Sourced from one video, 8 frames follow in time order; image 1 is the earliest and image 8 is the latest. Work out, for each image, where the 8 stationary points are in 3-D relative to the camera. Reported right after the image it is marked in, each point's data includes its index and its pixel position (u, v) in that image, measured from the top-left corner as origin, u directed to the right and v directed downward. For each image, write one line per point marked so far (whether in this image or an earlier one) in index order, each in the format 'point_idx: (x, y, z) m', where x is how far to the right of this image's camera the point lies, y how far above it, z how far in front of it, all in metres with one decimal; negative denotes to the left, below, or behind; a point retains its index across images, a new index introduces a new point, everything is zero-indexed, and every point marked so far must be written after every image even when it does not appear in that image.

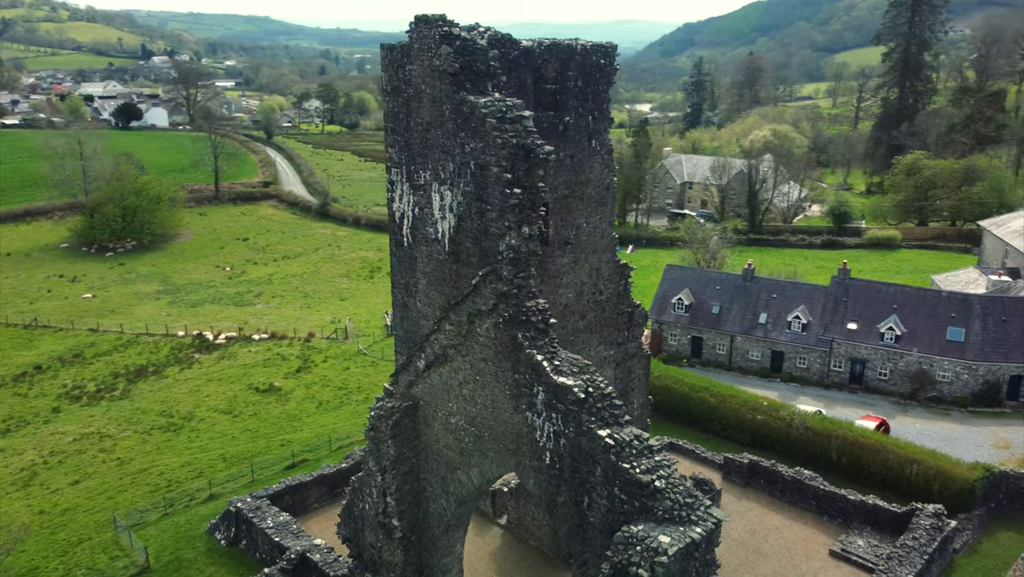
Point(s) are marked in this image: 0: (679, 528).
0: (+1.5, -2.1, +6.2) m
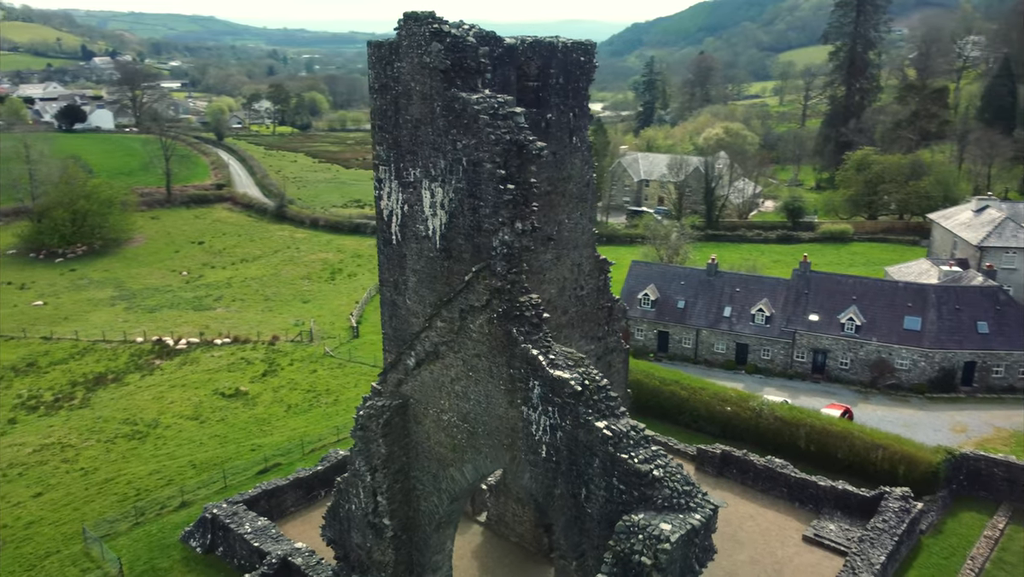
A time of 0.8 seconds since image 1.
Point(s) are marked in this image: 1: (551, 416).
0: (+1.5, -2.1, +6.3) m
1: (+0.4, -1.3, +7.1) m
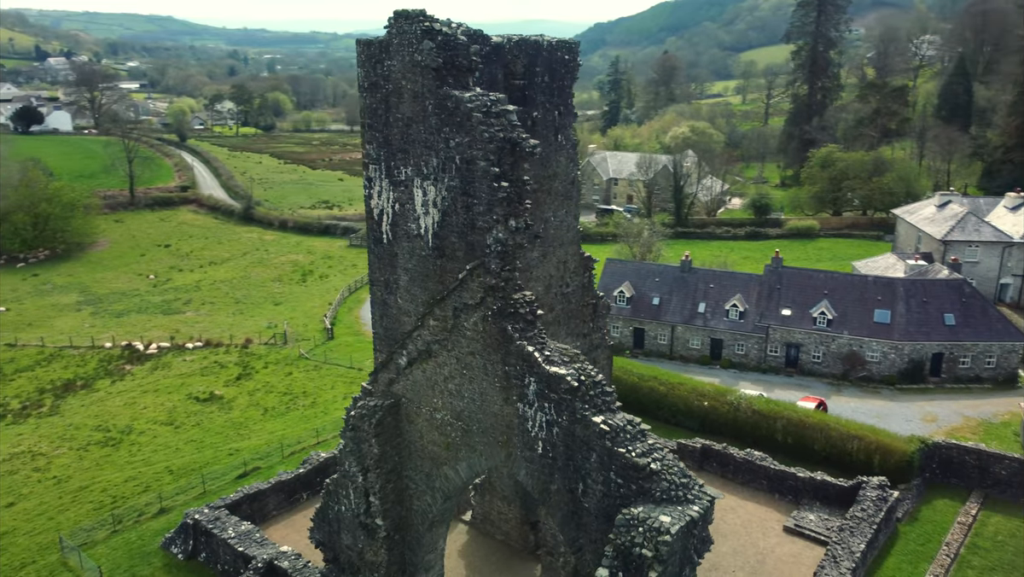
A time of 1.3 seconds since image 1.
0: (+1.5, -2.0, +6.4) m
1: (+0.4, -1.3, +7.1) m
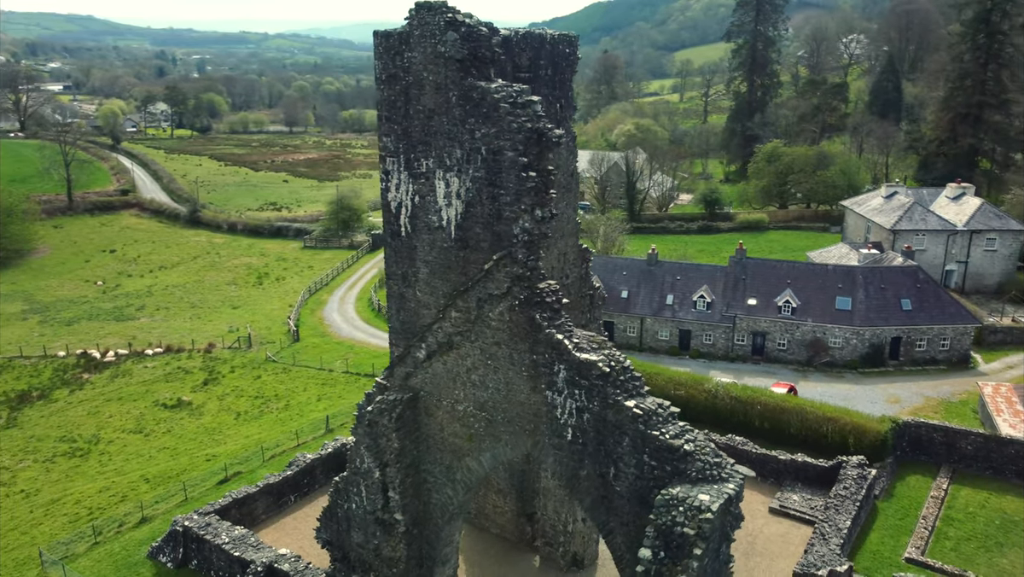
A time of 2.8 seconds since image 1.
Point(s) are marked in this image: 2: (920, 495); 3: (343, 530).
0: (+1.9, -1.9, +6.6) m
1: (+0.7, -1.2, +7.2) m
2: (+10.2, -5.1, +17.2) m
3: (-2.5, -3.5, +10.1) m
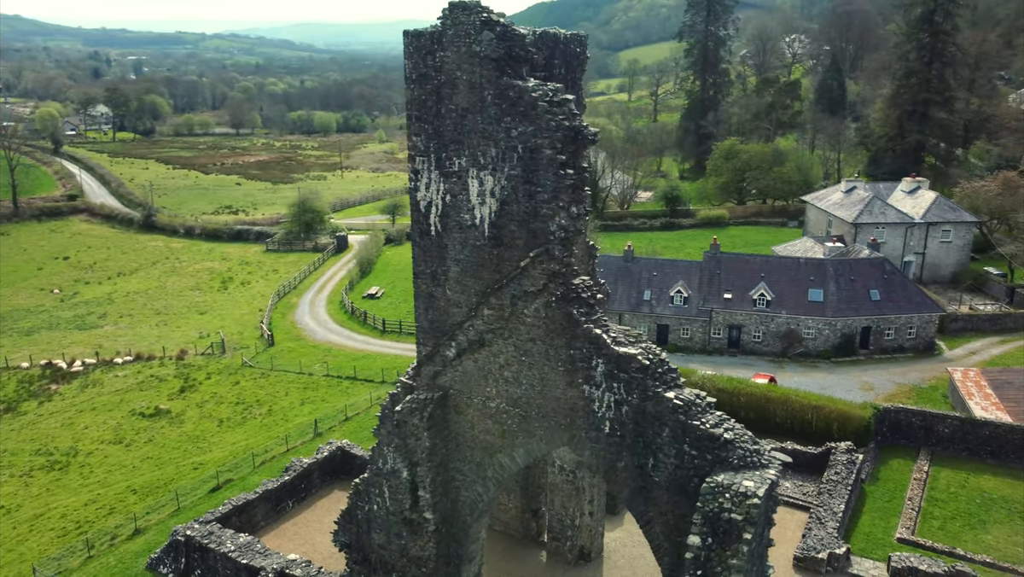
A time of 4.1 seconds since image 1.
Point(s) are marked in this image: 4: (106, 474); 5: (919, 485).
0: (+2.4, -1.8, +6.8) m
1: (+1.1, -1.1, +7.4) m
2: (+10.1, -4.9, +17.8) m
3: (-2.2, -3.6, +10.1) m
4: (-11.7, -5.3, +19.9) m
5: (+10.3, -5.0, +17.4) m
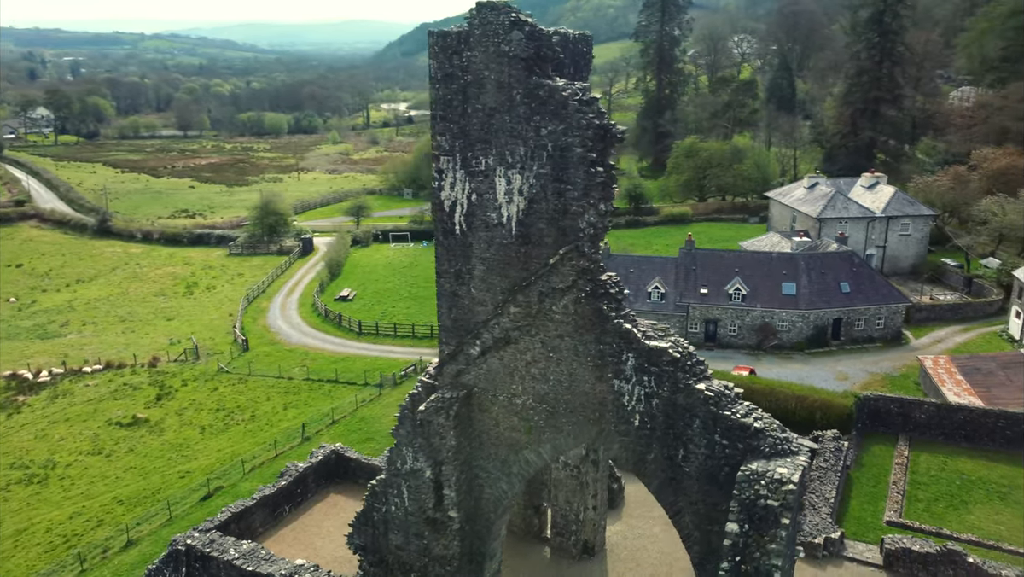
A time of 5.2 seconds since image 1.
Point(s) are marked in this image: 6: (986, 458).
0: (+2.8, -1.7, +7.0) m
1: (+1.5, -1.0, +7.5) m
2: (+10.0, -4.7, +18.4) m
3: (-1.9, -3.6, +10.0) m
4: (-11.9, -5.5, +19.3) m
5: (+10.2, -4.7, +18.0) m
6: (+13.1, -4.7, +19.1) m
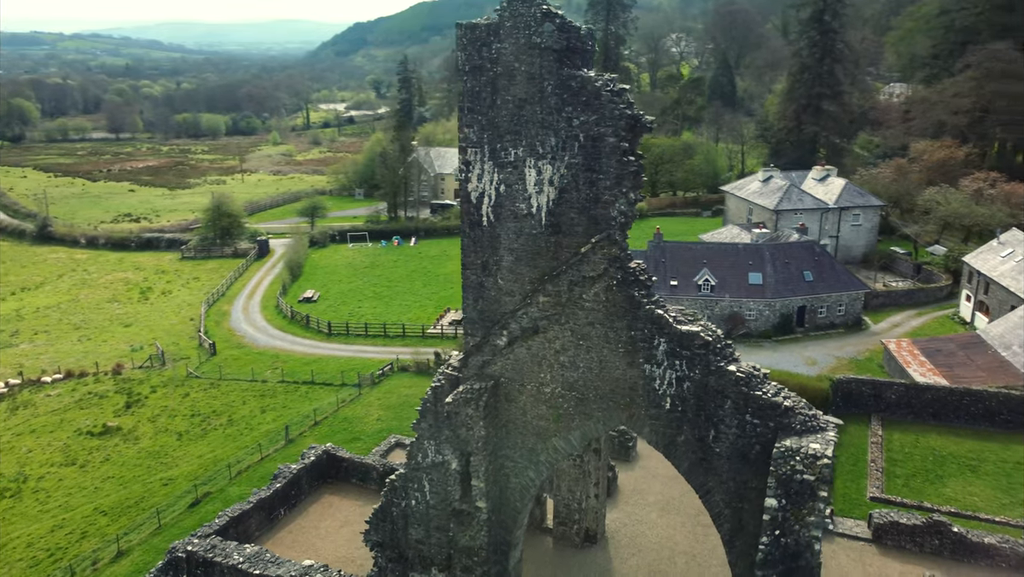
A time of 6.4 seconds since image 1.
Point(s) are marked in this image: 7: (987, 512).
0: (+3.2, -1.5, +7.3) m
1: (+1.9, -0.9, +7.7) m
2: (+9.8, -4.3, +19.1) m
3: (-1.6, -3.5, +10.0) m
4: (-12.1, -5.7, +18.7) m
5: (+10.0, -4.3, +18.7) m
6: (+12.8, -4.2, +20.0) m
7: (+11.0, -5.1, +15.9) m
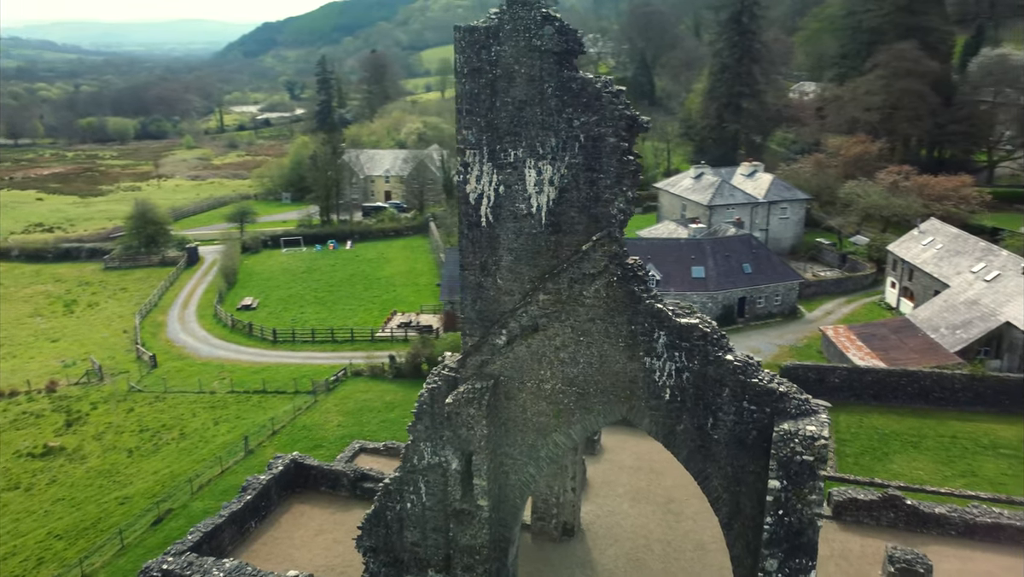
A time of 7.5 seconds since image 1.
0: (+3.3, -1.4, +7.7) m
1: (+1.9, -0.8, +8.0) m
2: (+8.9, -4.0, +20.1) m
3: (-1.7, -3.5, +10.0) m
4: (-12.8, -6.0, +17.7) m
5: (+9.1, -4.1, +19.7) m
6: (+11.8, -3.8, +21.2) m
7: (+10.4, -4.8, +17.0) m
